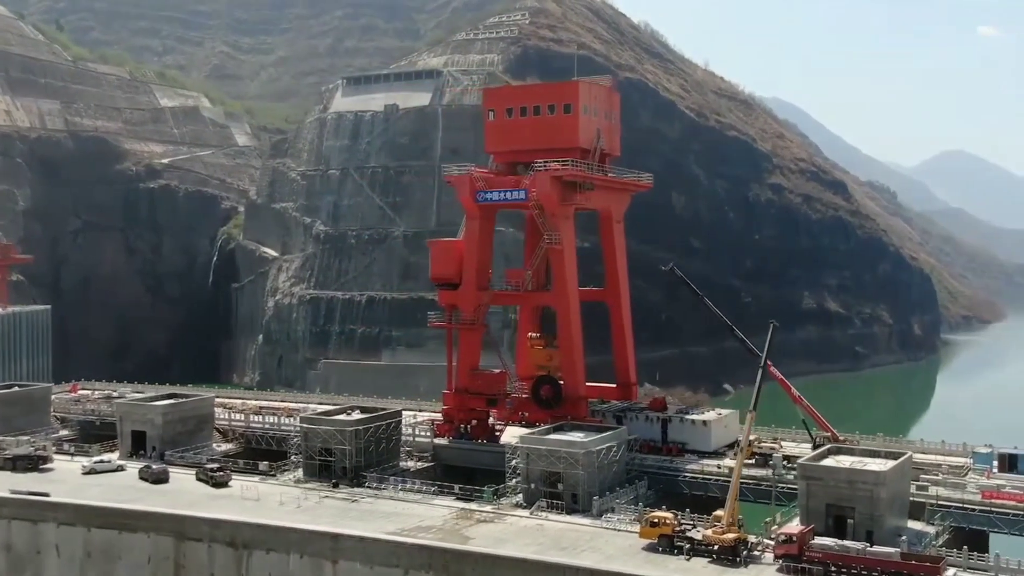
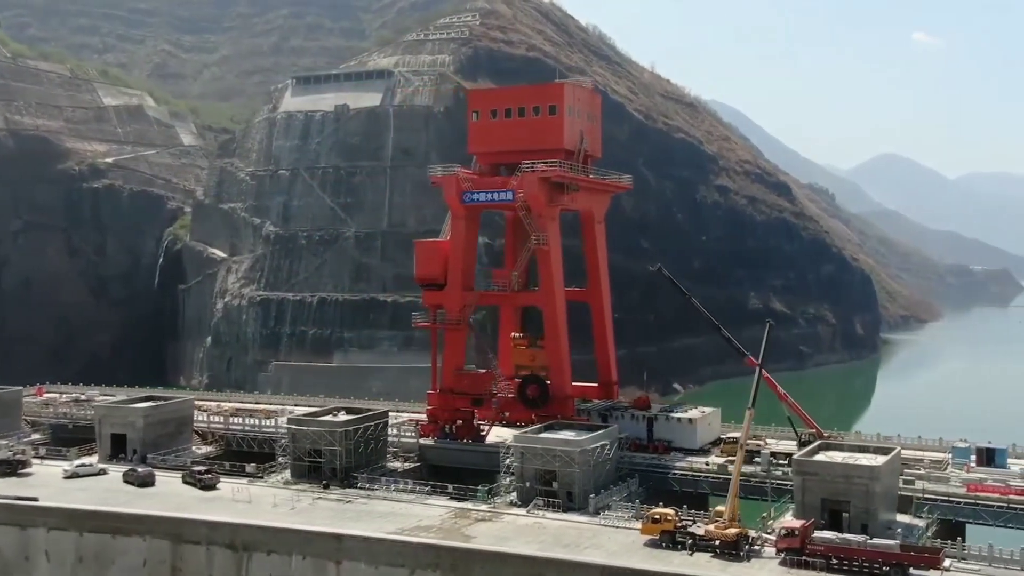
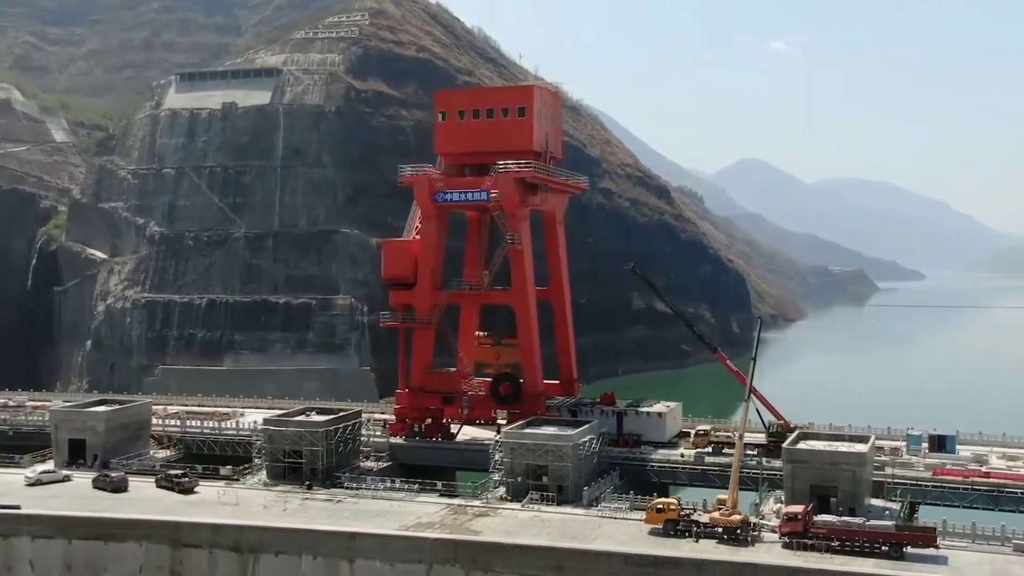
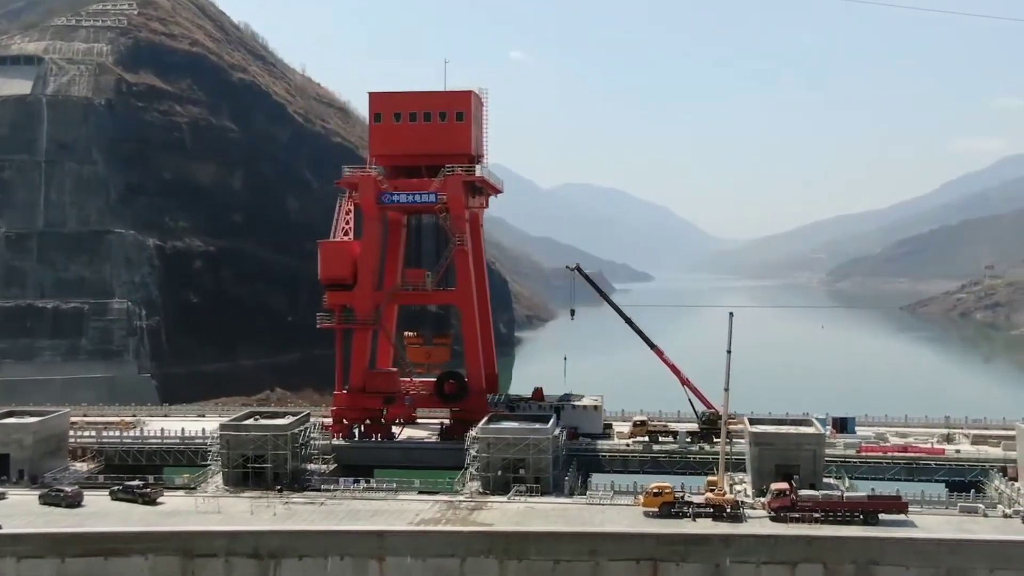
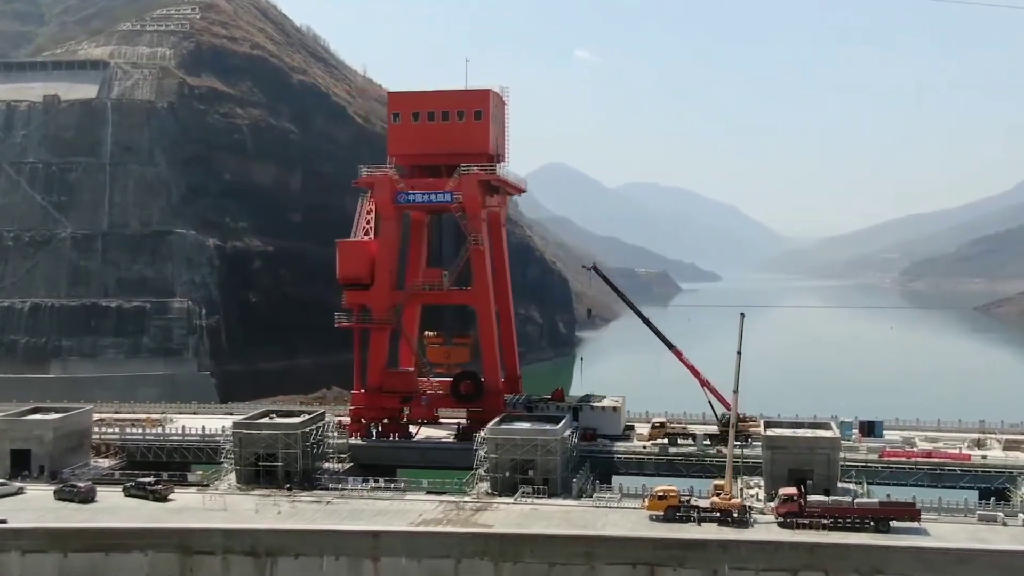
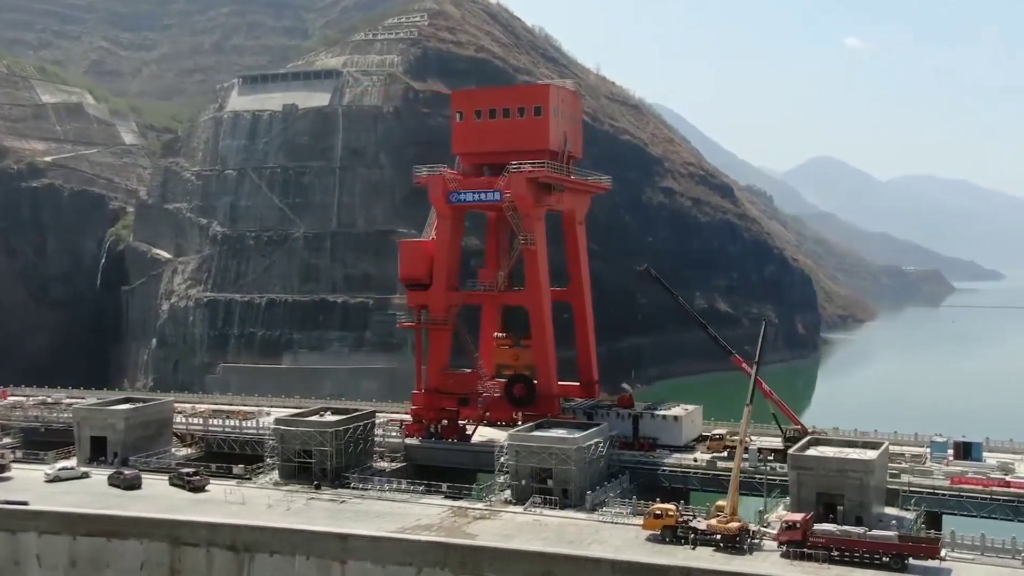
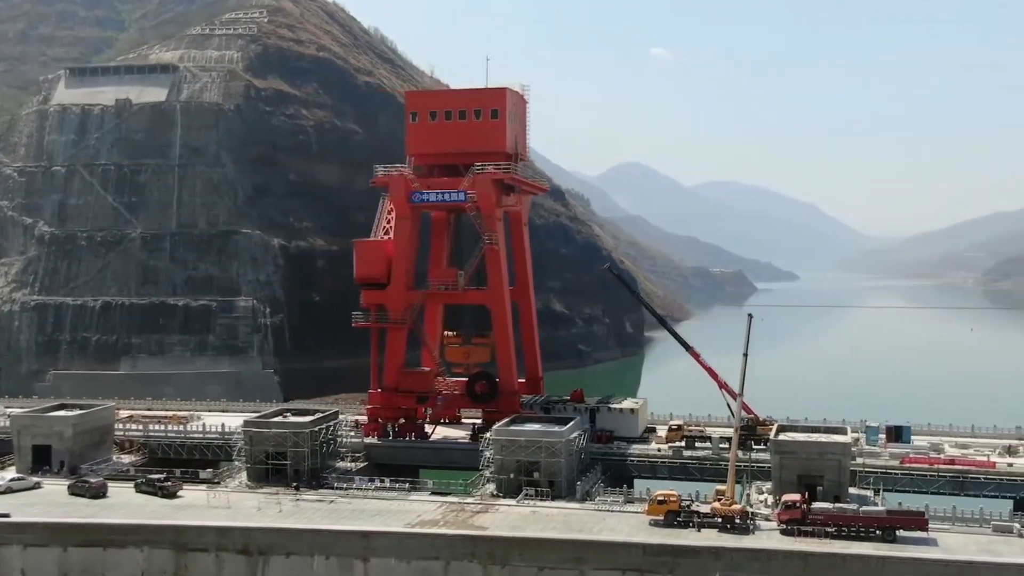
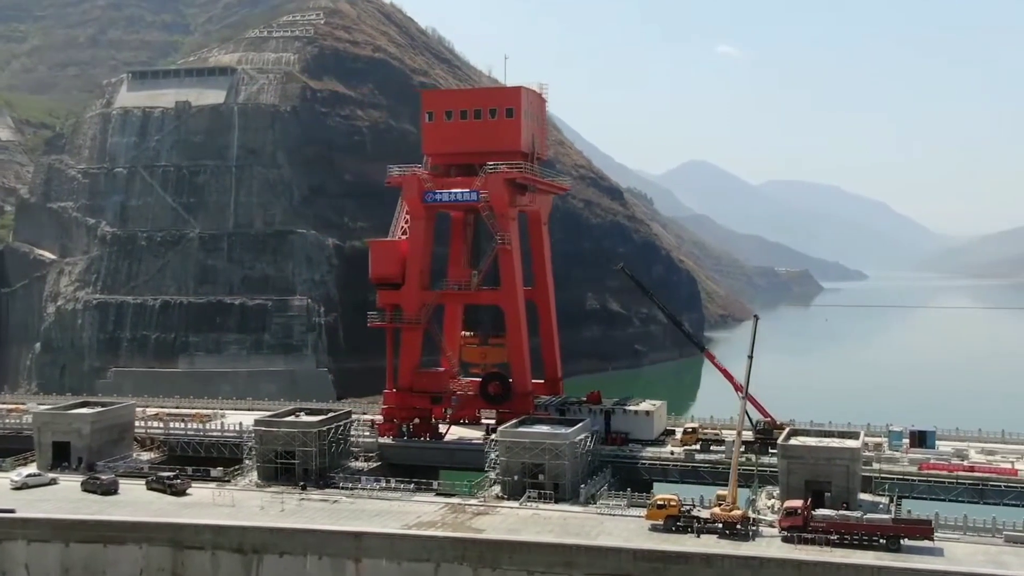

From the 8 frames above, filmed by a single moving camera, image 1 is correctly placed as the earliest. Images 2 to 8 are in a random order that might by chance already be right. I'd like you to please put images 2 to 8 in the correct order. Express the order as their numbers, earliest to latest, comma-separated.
2, 6, 3, 8, 7, 5, 4
